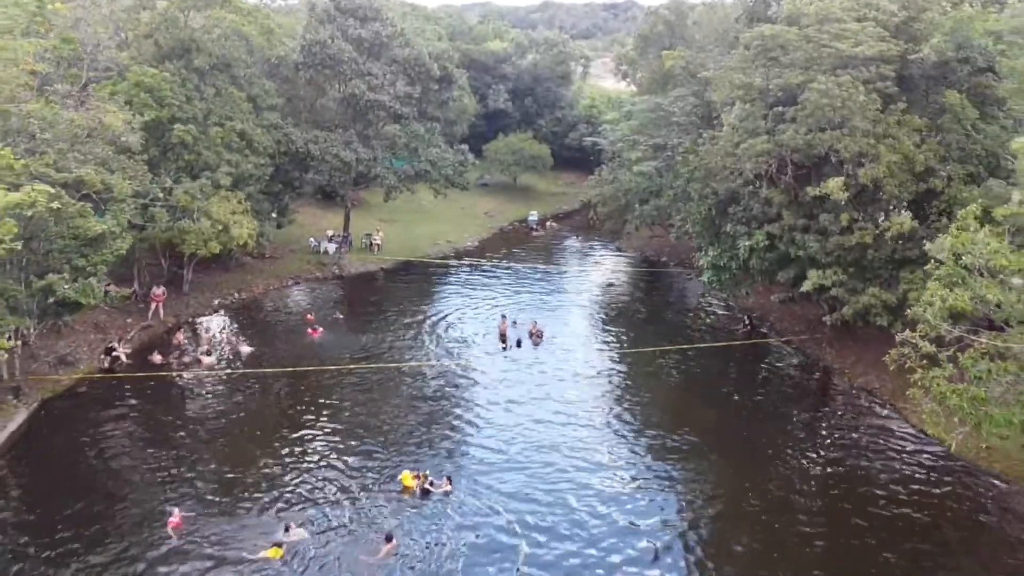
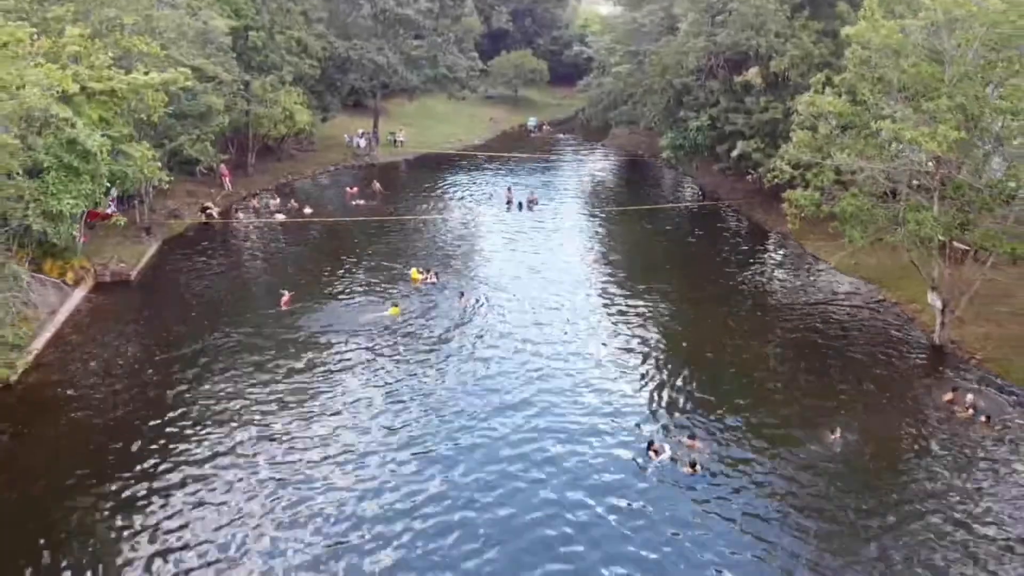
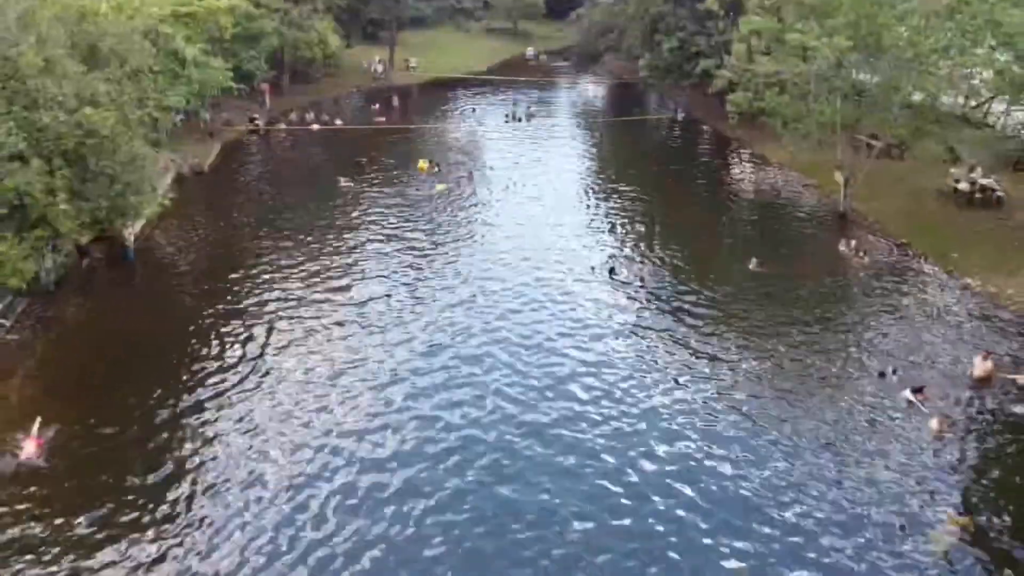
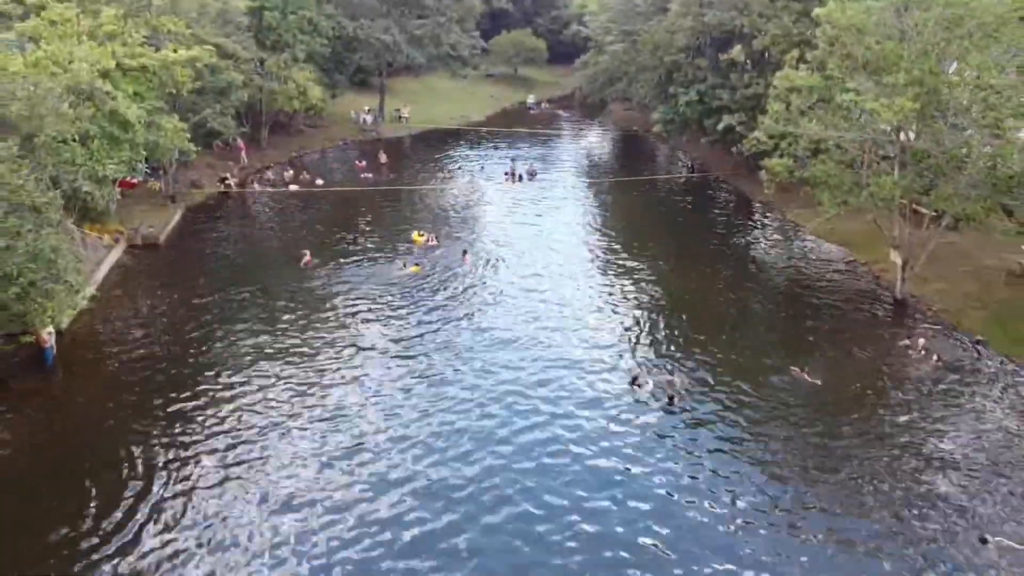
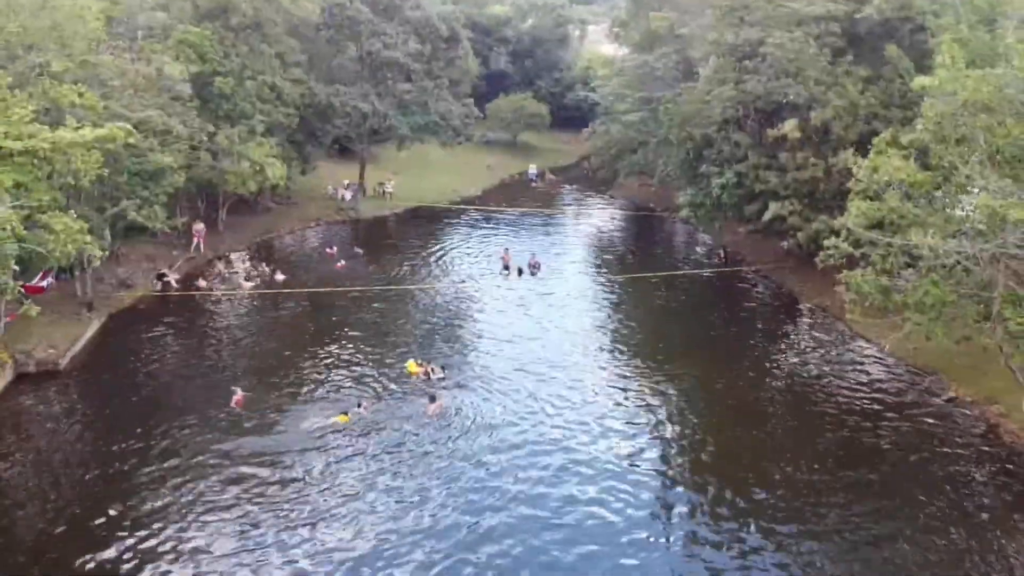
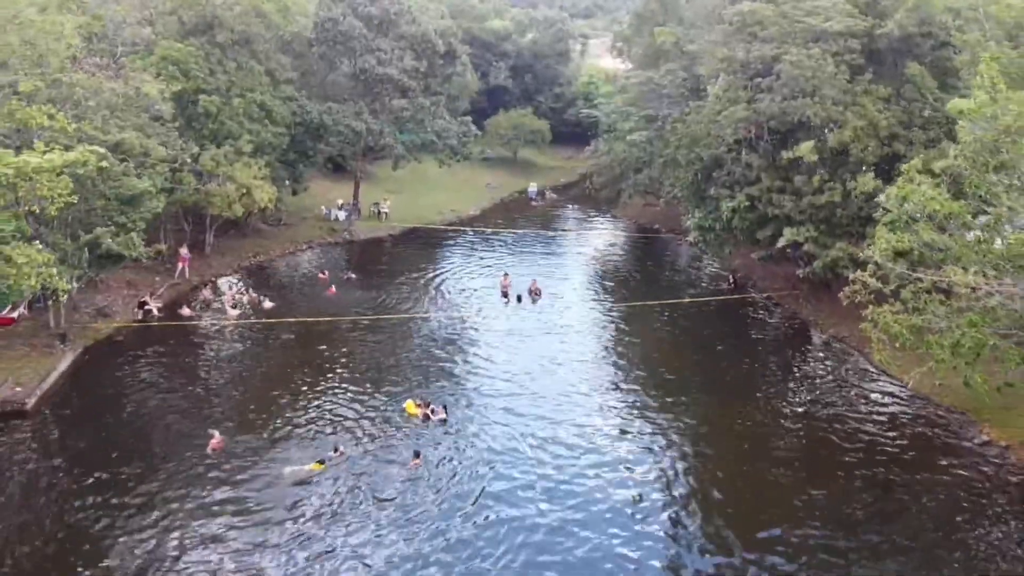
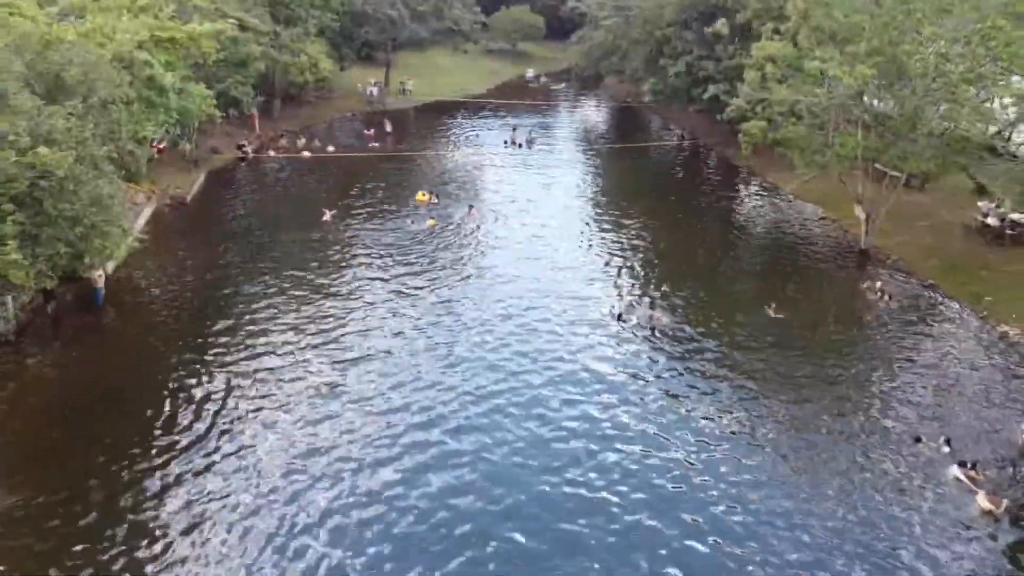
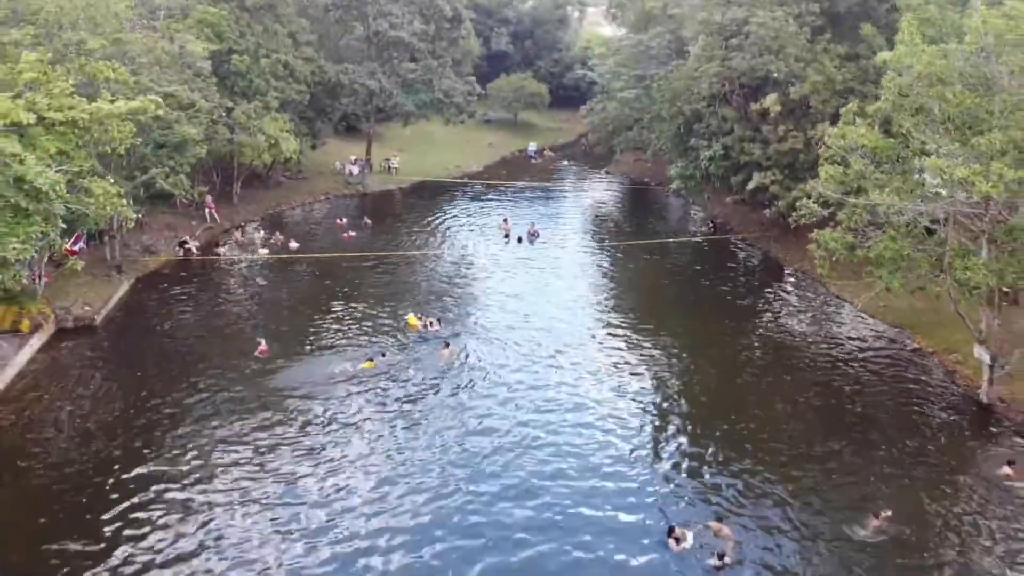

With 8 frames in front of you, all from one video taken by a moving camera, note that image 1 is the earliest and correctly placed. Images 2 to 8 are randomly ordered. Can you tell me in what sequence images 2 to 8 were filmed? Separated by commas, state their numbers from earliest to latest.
6, 5, 8, 2, 4, 7, 3
